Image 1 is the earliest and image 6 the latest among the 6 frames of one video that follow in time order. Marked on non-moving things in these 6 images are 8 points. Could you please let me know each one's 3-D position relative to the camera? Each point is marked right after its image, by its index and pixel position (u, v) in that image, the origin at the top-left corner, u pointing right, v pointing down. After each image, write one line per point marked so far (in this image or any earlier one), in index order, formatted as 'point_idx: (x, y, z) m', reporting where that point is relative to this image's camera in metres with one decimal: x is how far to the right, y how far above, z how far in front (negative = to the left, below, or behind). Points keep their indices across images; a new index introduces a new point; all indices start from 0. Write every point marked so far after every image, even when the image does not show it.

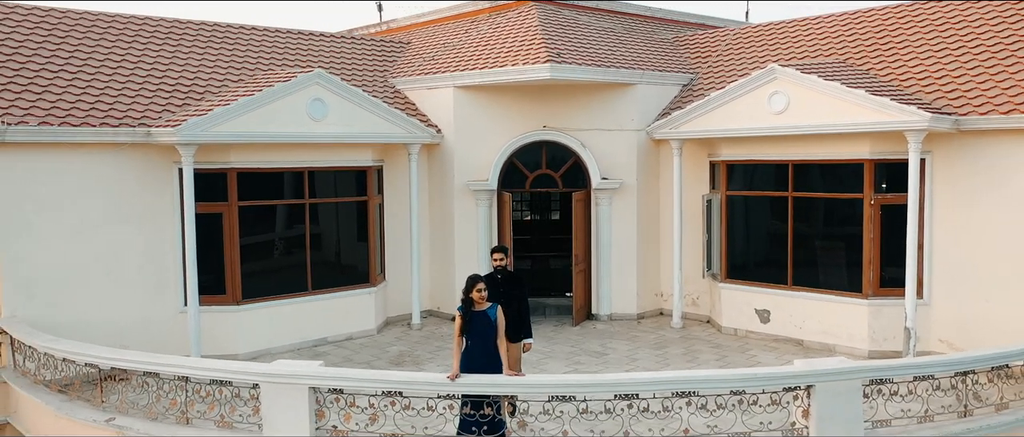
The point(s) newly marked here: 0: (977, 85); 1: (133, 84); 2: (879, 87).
0: (+5.2, +1.5, +8.5) m
1: (-4.4, +1.6, +9.1) m
2: (+4.2, +1.5, +8.7) m
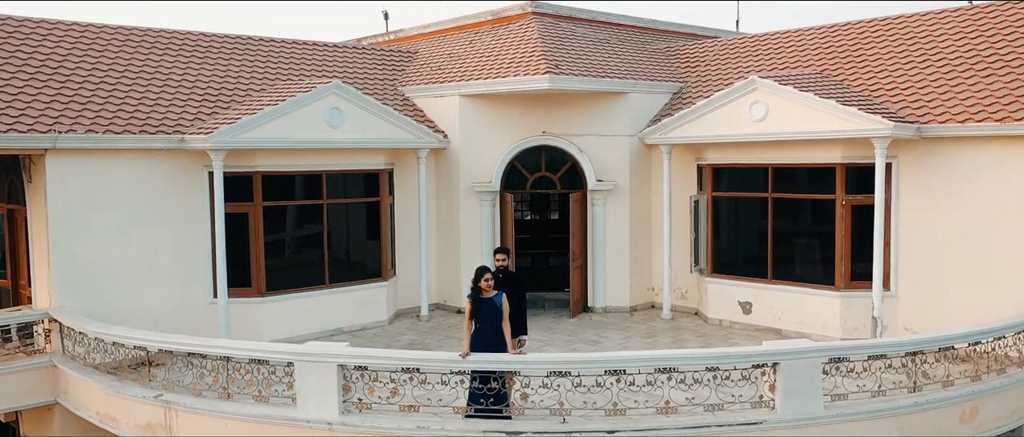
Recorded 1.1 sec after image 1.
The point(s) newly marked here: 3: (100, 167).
0: (+5.2, +1.5, +9.4) m
1: (-4.4, +1.6, +9.9) m
2: (+4.2, +1.5, +9.5) m
3: (-4.7, +0.6, +8.8) m
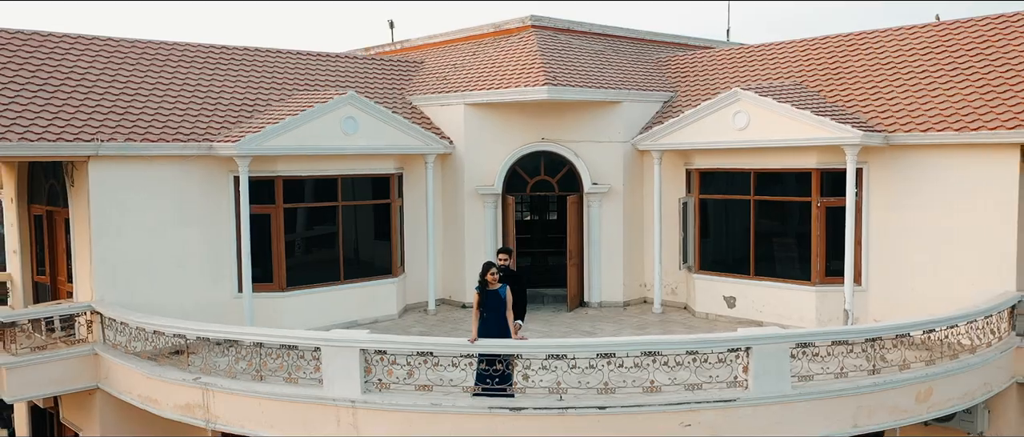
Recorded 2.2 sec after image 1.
0: (+5.2, +1.5, +10.2) m
1: (-4.4, +1.6, +10.7) m
2: (+4.2, +1.5, +10.3) m
3: (-4.7, +0.6, +9.7) m
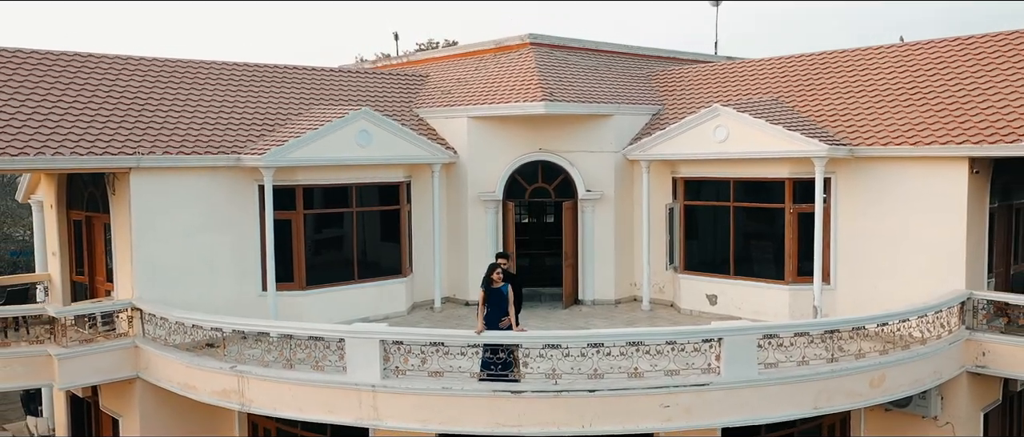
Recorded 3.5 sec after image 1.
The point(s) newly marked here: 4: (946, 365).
0: (+5.2, +1.4, +11.2) m
1: (-4.4, +1.5, +11.7) m
2: (+4.2, +1.4, +11.4) m
3: (-4.7, +0.5, +10.7) m
4: (+5.5, -1.9, +9.7) m
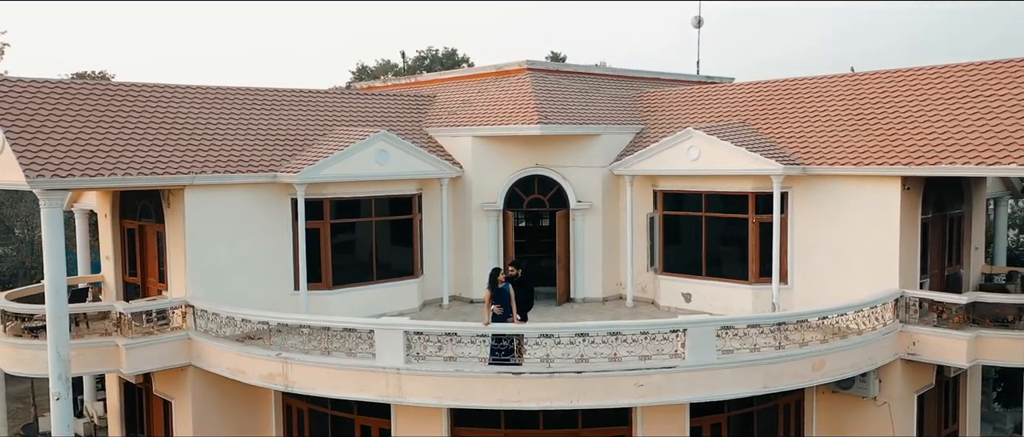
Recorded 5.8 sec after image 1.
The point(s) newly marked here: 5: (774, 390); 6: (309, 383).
0: (+5.2, +1.3, +13.0) m
1: (-4.4, +1.4, +13.4) m
2: (+4.2, +1.3, +13.1) m
3: (-4.7, +0.3, +12.4) m
4: (+5.5, -2.0, +11.5) m
5: (+3.5, -2.3, +10.4) m
6: (-2.8, -2.3, +10.6) m
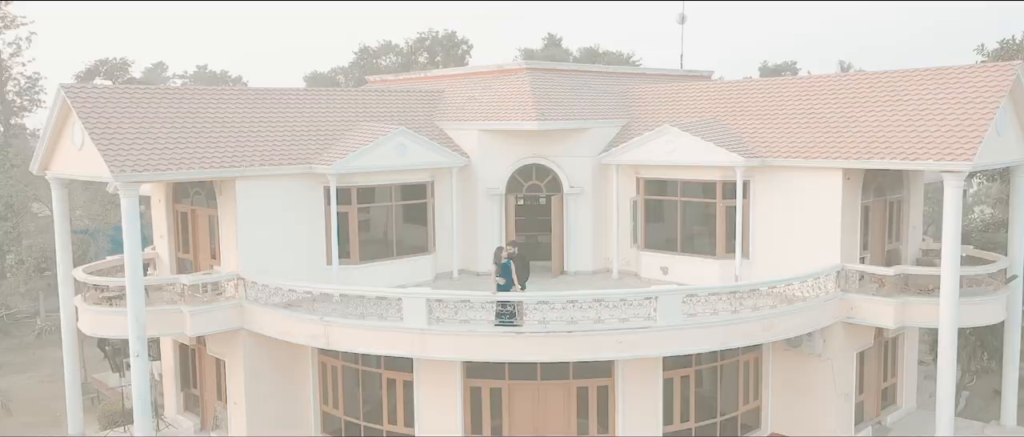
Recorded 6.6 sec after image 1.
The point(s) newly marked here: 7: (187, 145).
0: (+5.2, +1.6, +15.1) m
1: (-4.4, +1.7, +15.5) m
2: (+4.2, +1.6, +15.3) m
3: (-4.7, +0.6, +14.5) m
4: (+5.6, -1.8, +13.8) m
5: (+3.6, -2.1, +12.6) m
6: (-2.8, -2.0, +12.8) m
7: (-6.0, +1.3, +14.0) m
